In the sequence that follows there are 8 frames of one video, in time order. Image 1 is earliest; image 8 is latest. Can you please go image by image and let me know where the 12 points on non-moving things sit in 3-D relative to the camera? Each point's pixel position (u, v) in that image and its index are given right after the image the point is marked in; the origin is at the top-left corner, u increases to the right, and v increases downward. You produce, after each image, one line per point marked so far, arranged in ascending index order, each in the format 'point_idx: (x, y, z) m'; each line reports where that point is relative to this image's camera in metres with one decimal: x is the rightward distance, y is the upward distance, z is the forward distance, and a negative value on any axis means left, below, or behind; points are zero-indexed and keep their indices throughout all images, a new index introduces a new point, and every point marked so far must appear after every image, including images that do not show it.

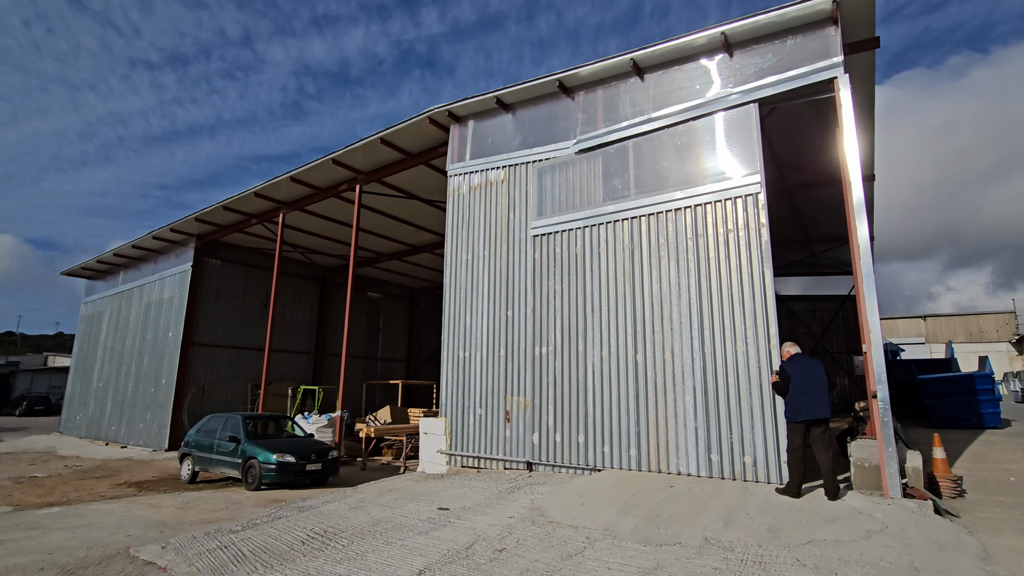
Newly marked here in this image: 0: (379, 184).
0: (-3.1, +2.4, +12.1) m
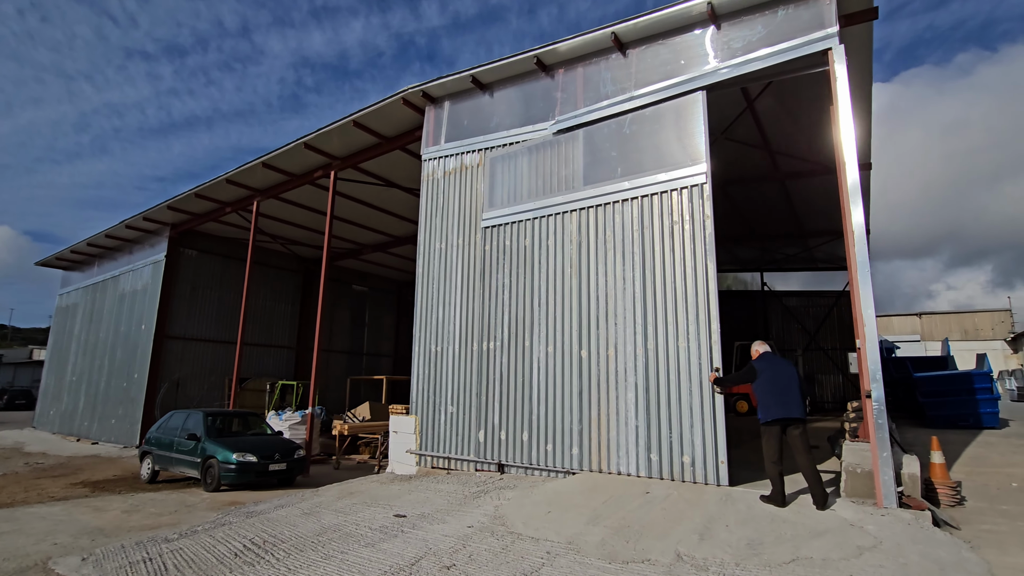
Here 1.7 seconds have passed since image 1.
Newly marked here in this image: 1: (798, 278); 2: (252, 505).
0: (-3.5, +2.6, +11.6) m
1: (+9.6, +0.3, +17.6) m
2: (-3.3, -2.7, +6.5) m
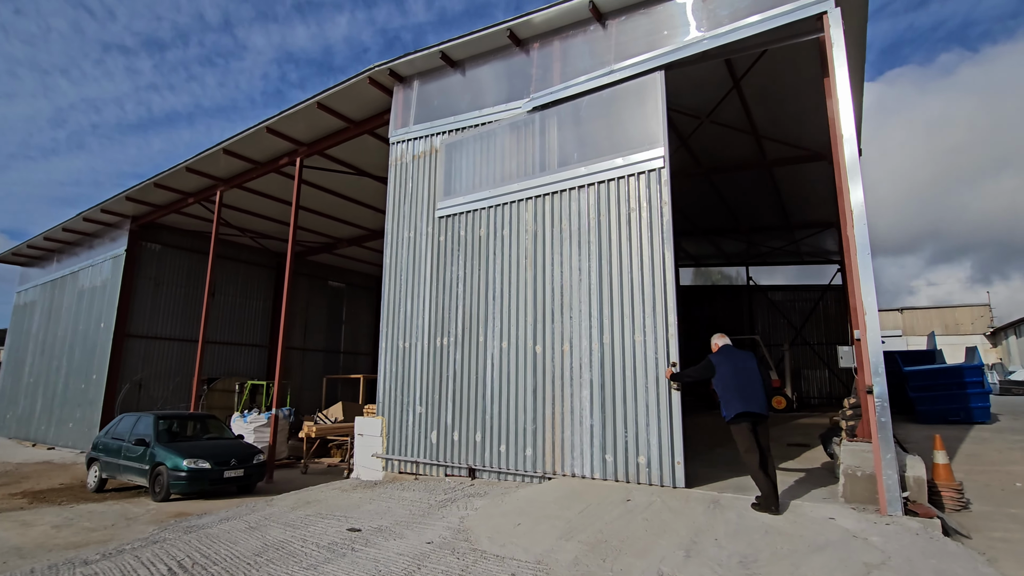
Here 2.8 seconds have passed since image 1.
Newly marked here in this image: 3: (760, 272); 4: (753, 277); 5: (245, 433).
0: (-4.0, +2.8, +10.9) m
1: (+9.0, +0.5, +17.3) m
2: (-3.6, -2.6, +5.9) m
3: (+8.3, +0.5, +17.5) m
4: (+8.1, +0.3, +17.5) m
5: (-5.5, -3.0, +10.7) m
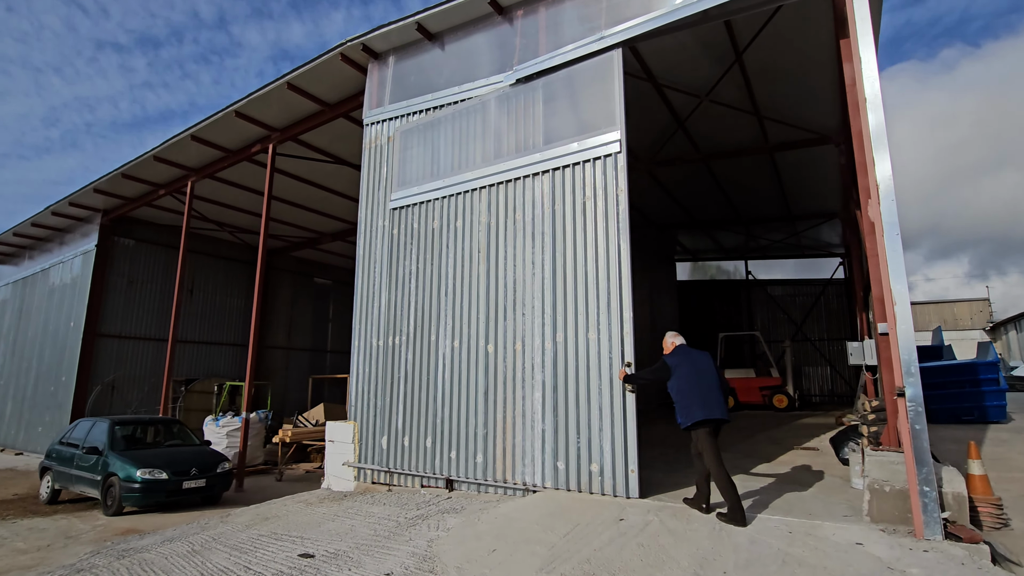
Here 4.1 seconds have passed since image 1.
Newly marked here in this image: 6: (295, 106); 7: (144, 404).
0: (-4.3, +2.9, +10.3) m
1: (+8.7, +0.7, +16.7) m
2: (-3.8, -2.5, +5.2) m
3: (+8.0, +0.7, +17.0) m
4: (+7.8, +0.5, +16.9) m
5: (-5.8, -2.9, +10.1) m
6: (-3.8, +3.2, +9.1) m
7: (-10.1, -3.2, +14.2) m
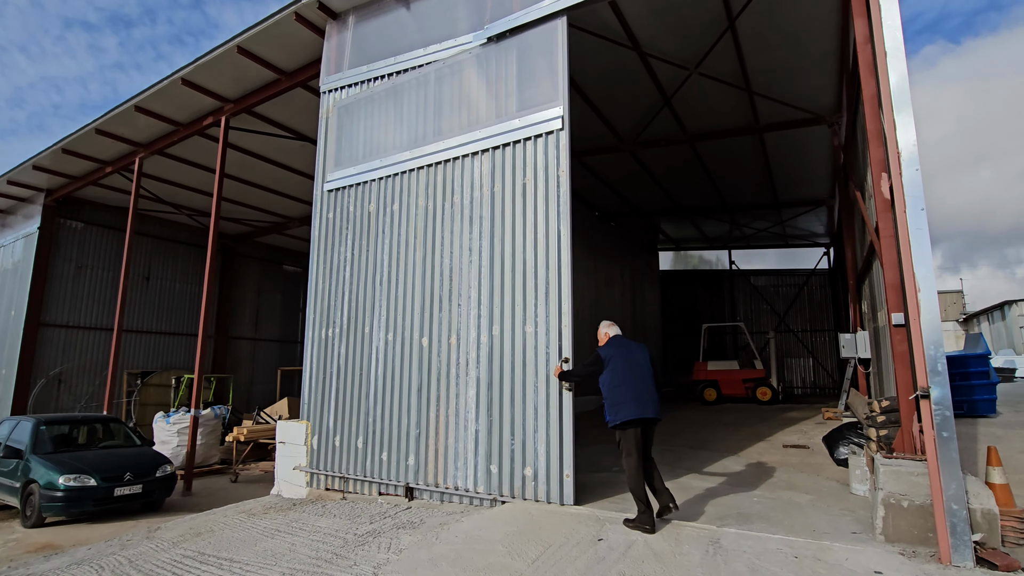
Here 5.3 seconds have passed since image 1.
0: (-4.7, +3.1, +9.4) m
1: (+8.0, +1.0, +16.3) m
2: (-4.1, -2.4, +4.5) m
3: (+7.4, +1.0, +16.6) m
4: (+7.1, +0.8, +16.6) m
5: (-6.2, -2.7, +9.3) m
6: (-4.3, +3.4, +8.3) m
7: (-10.7, -2.9, +13.2) m
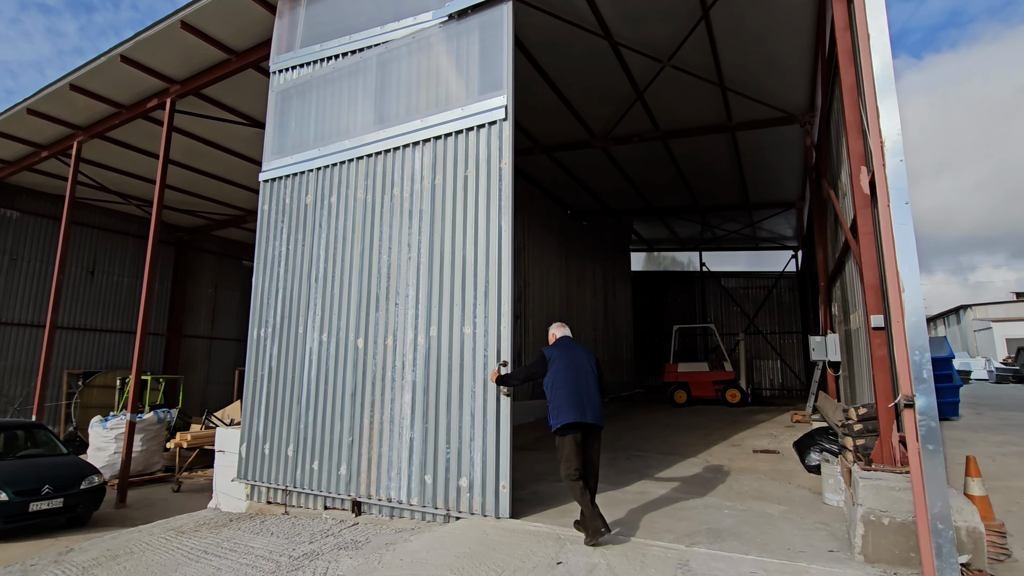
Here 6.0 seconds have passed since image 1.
0: (-5.3, +3.2, +8.8) m
1: (+7.1, +0.9, +16.4) m
2: (-4.5, -2.3, +3.9) m
3: (+6.4, +1.0, +16.6) m
4: (+6.2, +0.8, +16.5) m
5: (-6.8, -2.6, +8.6) m
6: (-4.7, +3.5, +7.7) m
7: (-11.5, -2.7, +12.3) m
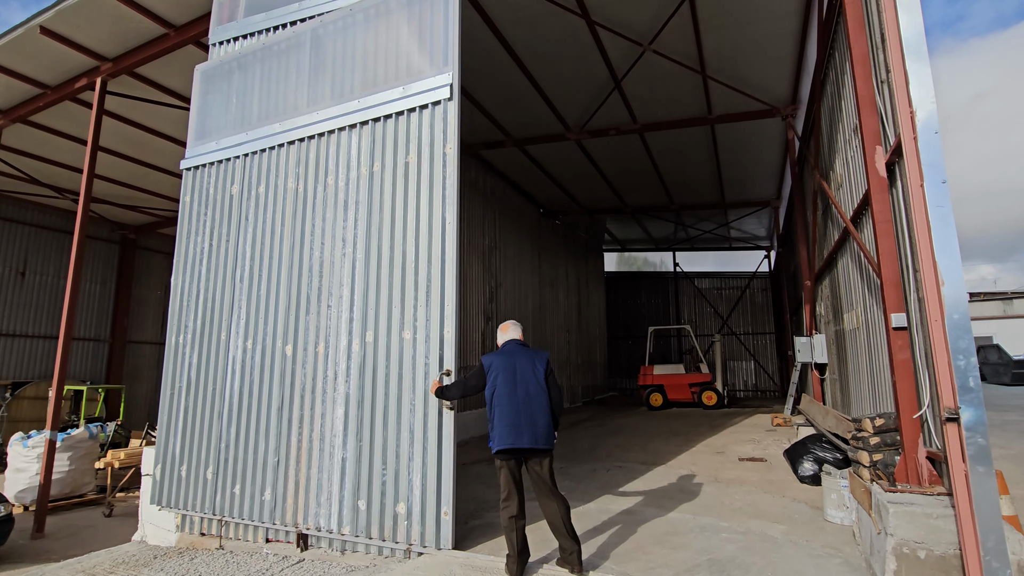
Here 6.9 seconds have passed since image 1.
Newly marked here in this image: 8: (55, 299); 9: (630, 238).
0: (-5.7, +3.2, +8.0) m
1: (+6.2, +0.9, +16.2) m
2: (-4.6, -2.3, +3.1) m
3: (+5.5, +1.0, +16.3) m
4: (+5.3, +0.8, +16.3) m
5: (-7.3, -2.6, +7.6) m
6: (-5.1, +3.5, +6.9) m
7: (-12.2, -2.8, +11.1) m
8: (-11.1, -0.3, +12.5) m
9: (+3.6, +1.5, +15.7) m
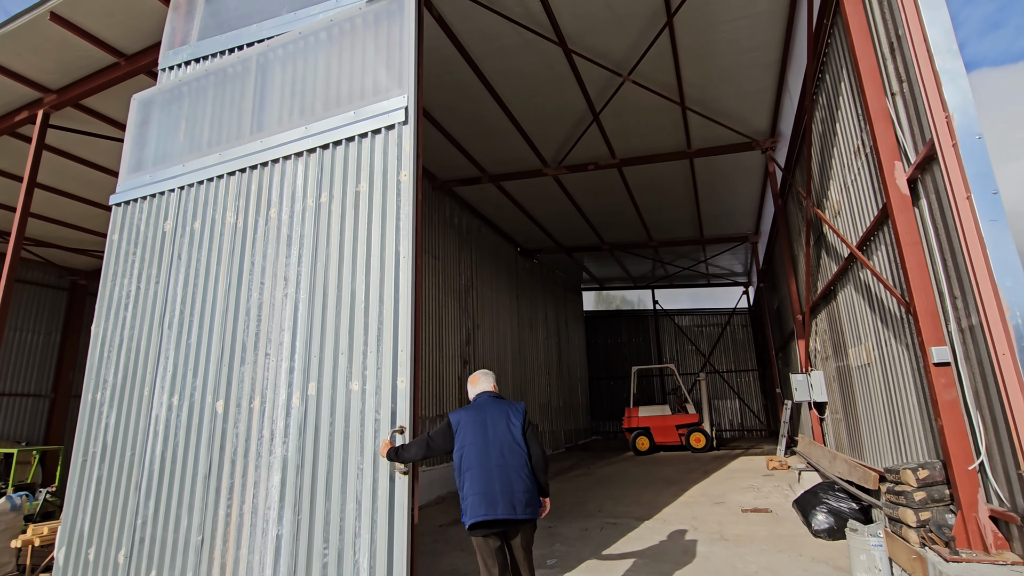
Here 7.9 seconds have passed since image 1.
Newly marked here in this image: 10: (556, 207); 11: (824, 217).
0: (-6.1, +2.5, +7.4) m
1: (+5.5, -0.2, +16.0) m
2: (-4.7, -2.6, +2.2) m
3: (+4.8, -0.2, +16.1) m
4: (+4.6, -0.4, +16.1) m
5: (-7.5, -3.3, +6.5) m
6: (-5.5, +2.9, +6.4) m
7: (-12.5, -3.8, +9.8) m
8: (-11.6, -1.4, +11.4) m
9: (+2.9, +0.4, +15.4) m
10: (+0.9, +1.6, +10.4) m
11: (+3.1, +0.7, +5.2) m
